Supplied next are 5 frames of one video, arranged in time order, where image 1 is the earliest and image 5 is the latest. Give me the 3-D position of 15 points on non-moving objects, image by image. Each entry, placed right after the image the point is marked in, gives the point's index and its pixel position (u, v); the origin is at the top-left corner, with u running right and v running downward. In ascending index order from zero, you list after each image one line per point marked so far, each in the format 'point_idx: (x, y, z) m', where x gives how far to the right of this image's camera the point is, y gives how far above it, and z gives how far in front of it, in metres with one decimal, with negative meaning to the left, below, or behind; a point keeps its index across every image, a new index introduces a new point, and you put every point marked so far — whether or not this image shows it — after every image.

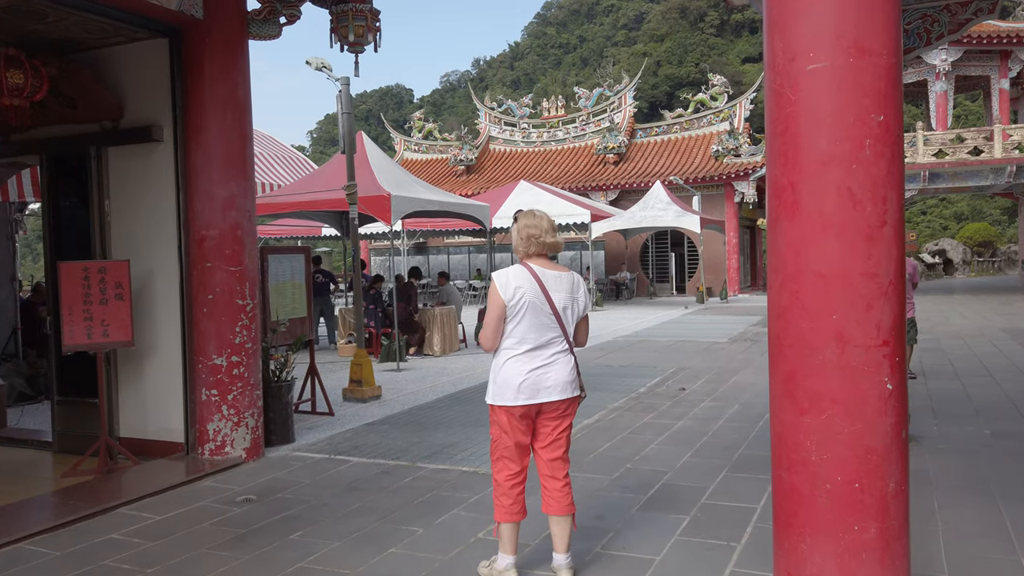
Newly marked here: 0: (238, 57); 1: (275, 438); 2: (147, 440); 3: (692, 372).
0: (-1.6, +1.3, +4.6) m
1: (-1.5, -1.0, +5.0) m
2: (-2.2, -0.9, +4.8) m
3: (+1.8, -0.8, +7.7) m
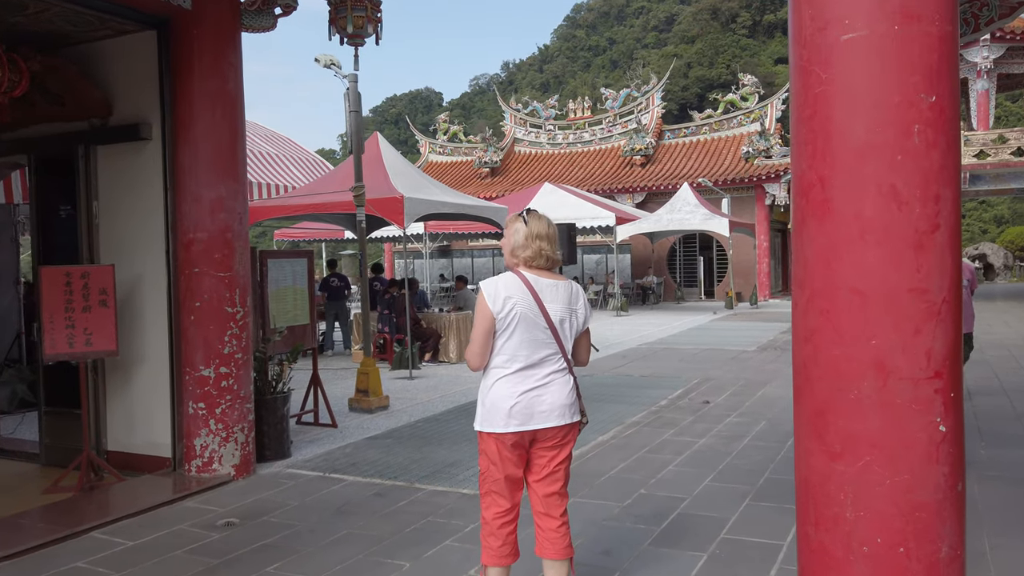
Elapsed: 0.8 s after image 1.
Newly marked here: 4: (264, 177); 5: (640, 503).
0: (-1.5, +1.3, +4.3) m
1: (-1.5, -1.0, +4.8) m
2: (-2.2, -1.0, +4.6) m
3: (+1.9, -0.9, +7.3) m
4: (-3.3, +1.5, +10.5) m
5: (+0.6, -1.0, +3.7) m
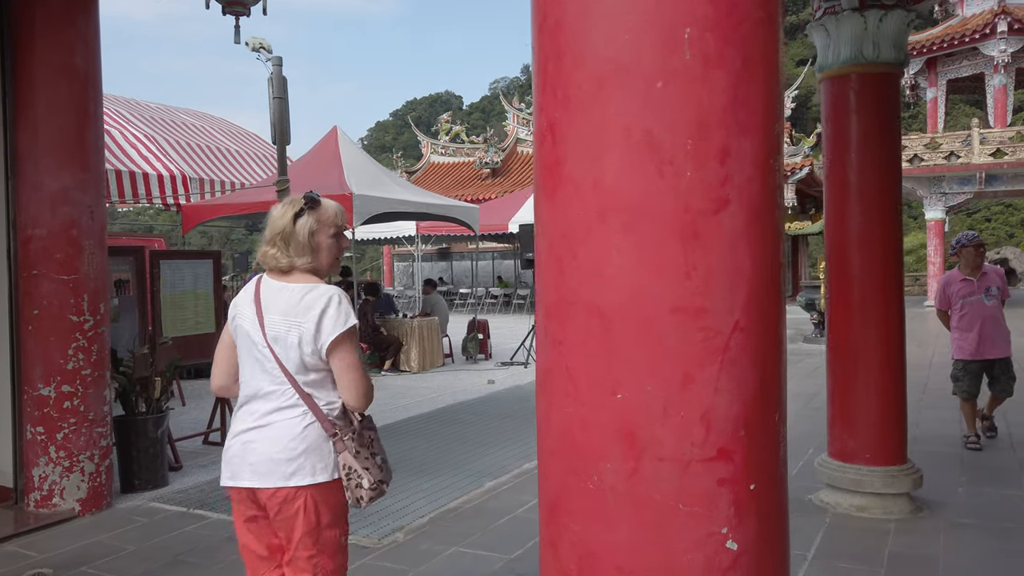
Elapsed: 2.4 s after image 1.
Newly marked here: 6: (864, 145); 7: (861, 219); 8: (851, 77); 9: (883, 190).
0: (-2.0, +1.3, +3.8) m
1: (-2.0, -1.0, +4.2) m
2: (-2.7, -1.0, +4.0) m
3: (+1.5, -0.9, +6.7) m
4: (-3.6, +1.4, +10.0) m
5: (+0.1, -1.0, +3.1) m
6: (+1.5, +0.6, +3.5) m
7: (+1.5, +0.3, +3.5) m
8: (+1.5, +0.9, +3.5) m
9: (+1.6, +0.4, +3.5) m
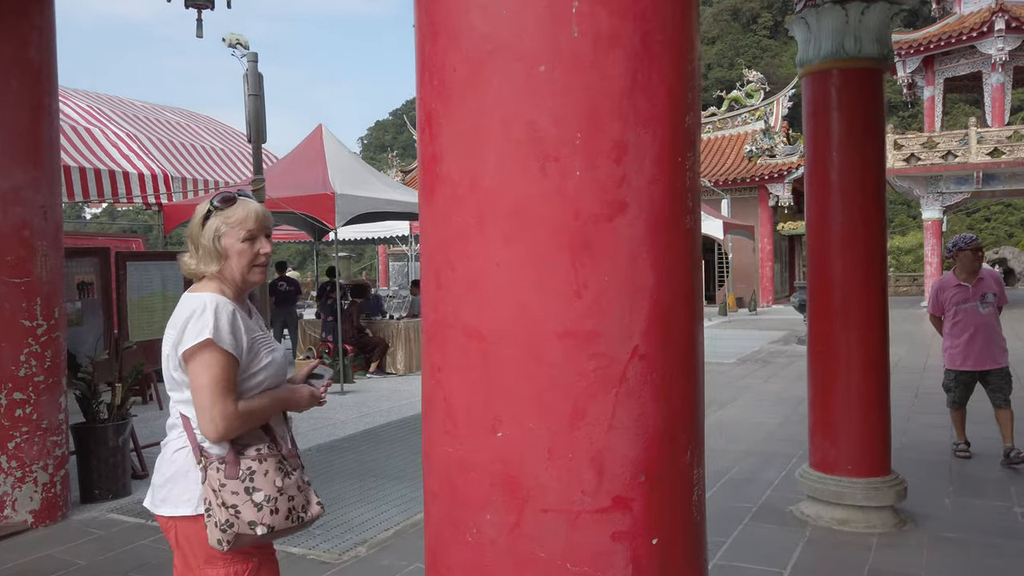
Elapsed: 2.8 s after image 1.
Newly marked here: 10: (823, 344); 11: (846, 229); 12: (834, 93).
0: (-2.2, +1.3, +3.6) m
1: (-2.1, -1.0, +4.0) m
2: (-2.8, -1.0, +3.9) m
3: (+1.3, -0.9, +6.5) m
4: (-3.8, +1.4, +9.8) m
5: (-0.1, -1.1, +3.0) m
6: (+1.4, +0.6, +3.3) m
7: (+1.4, +0.3, +3.4) m
8: (+1.4, +0.9, +3.4) m
9: (+1.5, +0.4, +3.3) m
10: (+1.3, -0.2, +3.4) m
11: (+1.4, +0.2, +3.4) m
12: (+1.4, +0.8, +3.3) m
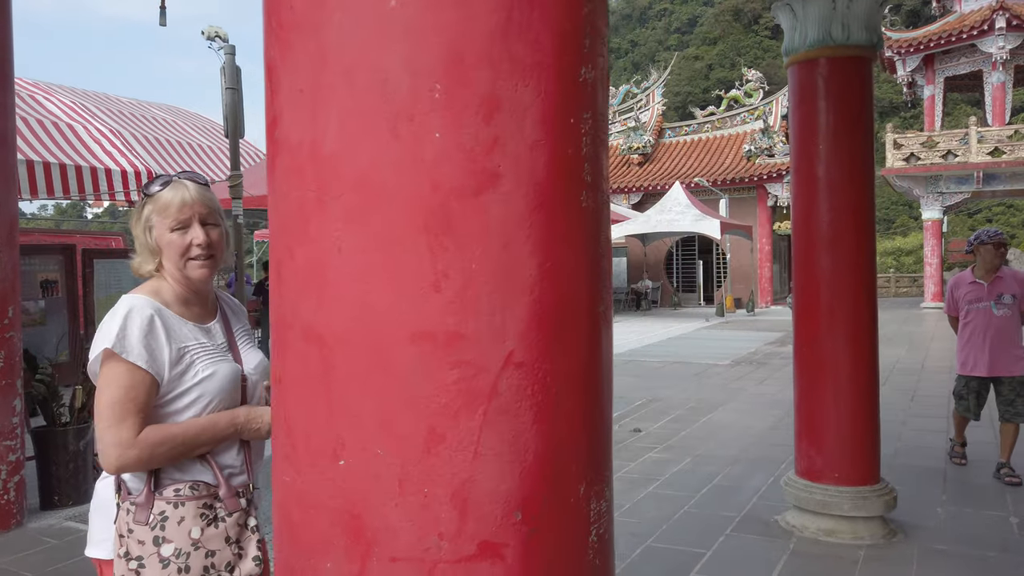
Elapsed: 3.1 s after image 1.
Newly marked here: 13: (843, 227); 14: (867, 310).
0: (-2.3, +1.3, +3.5) m
1: (-2.2, -1.0, +3.9) m
2: (-2.9, -1.0, +3.7) m
3: (+1.2, -0.9, +6.4) m
4: (-3.9, +1.4, +9.7) m
5: (-0.2, -1.1, +2.8) m
6: (+1.3, +0.6, +3.2) m
7: (+1.3, +0.3, +3.2) m
8: (+1.2, +0.9, +3.2) m
9: (+1.4, +0.4, +3.2) m
10: (+1.2, -0.2, +3.3) m
11: (+1.3, +0.2, +3.2) m
12: (+1.2, +0.8, +3.2) m
13: (+1.3, +0.2, +3.2) m
14: (+1.4, -0.1, +3.2) m
